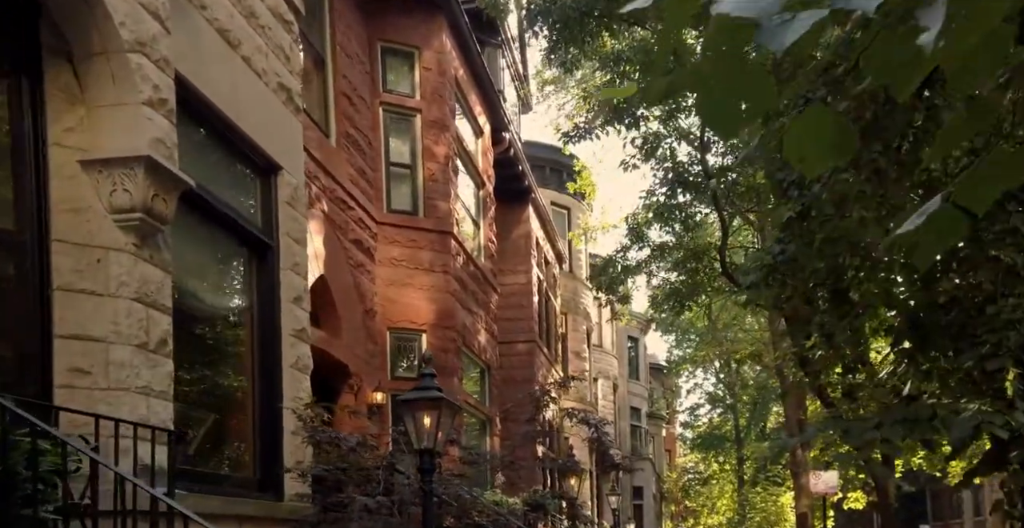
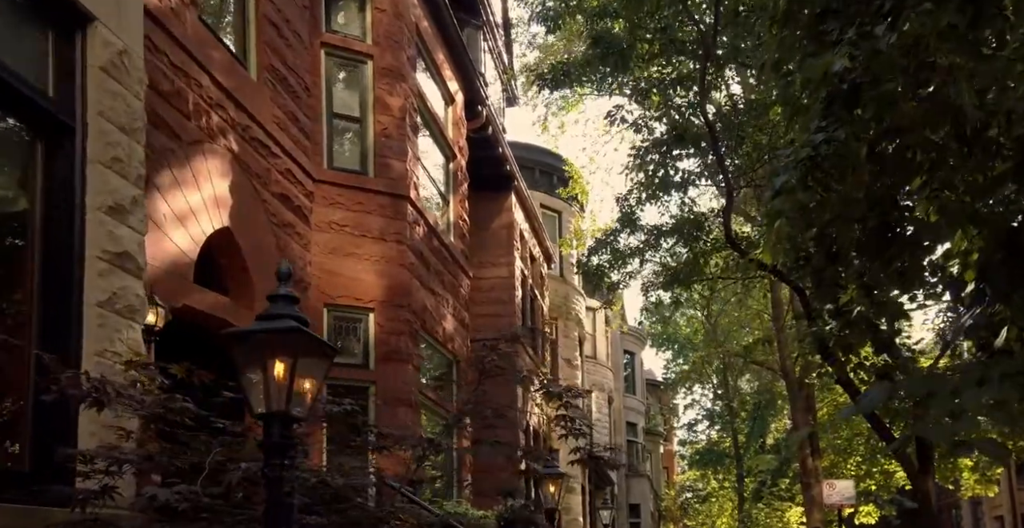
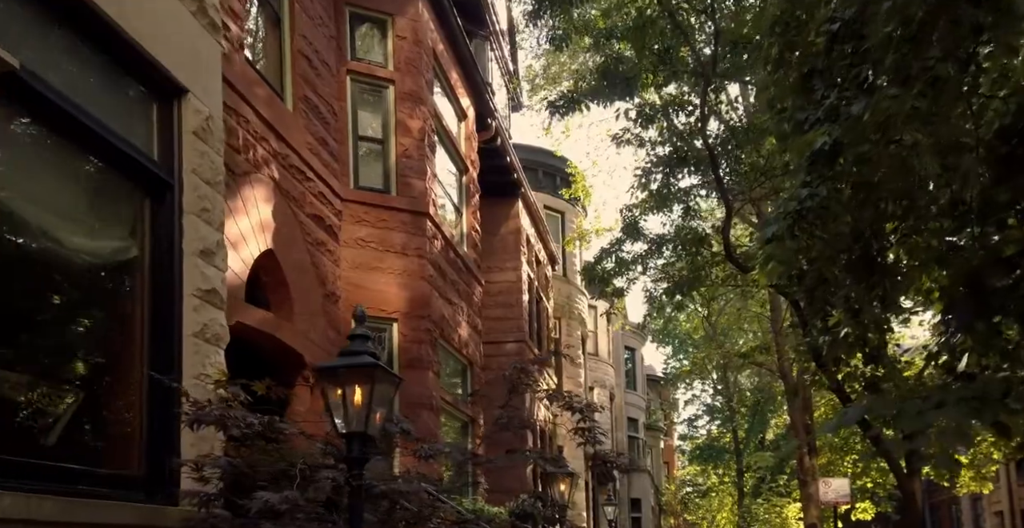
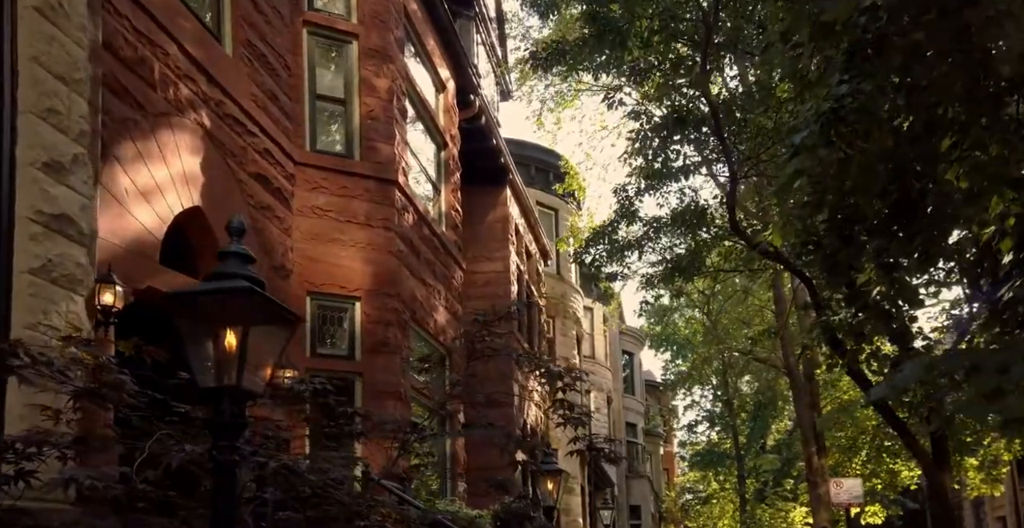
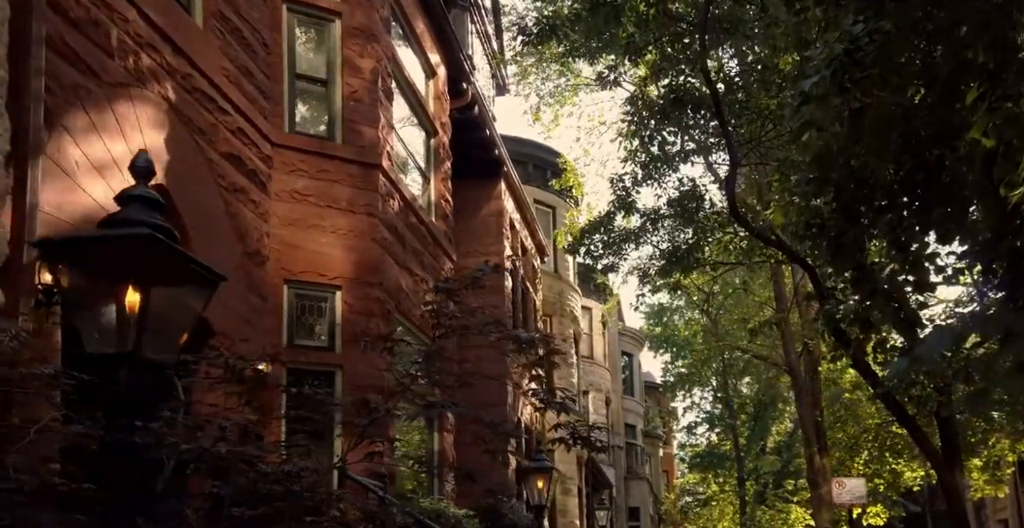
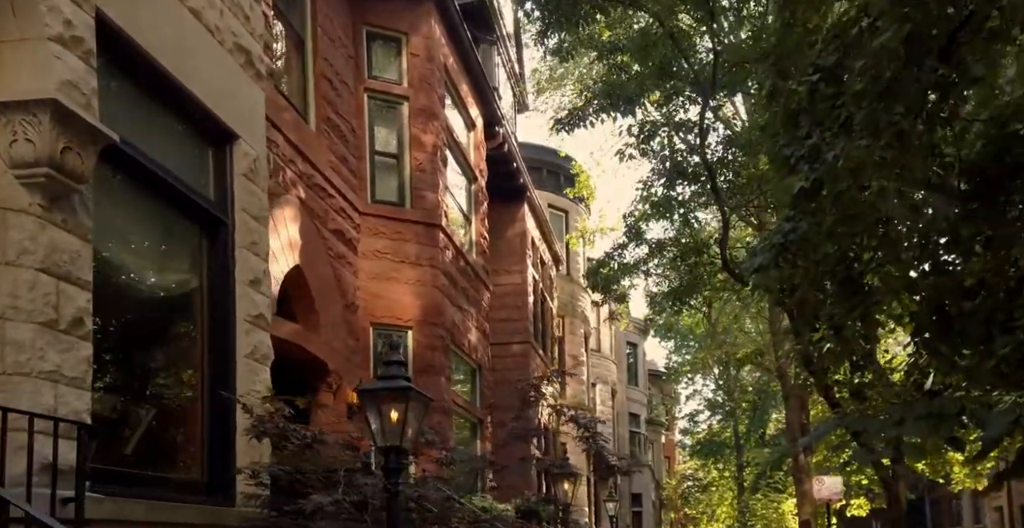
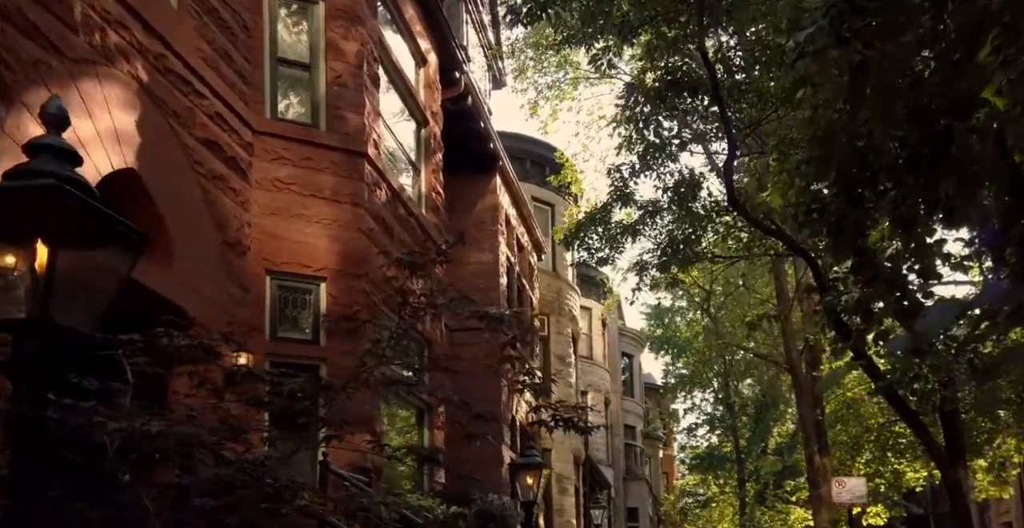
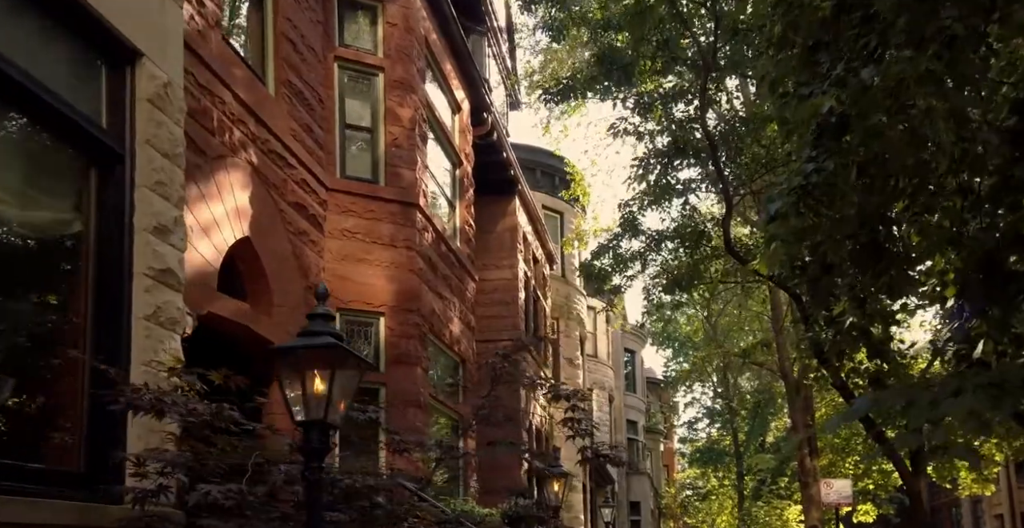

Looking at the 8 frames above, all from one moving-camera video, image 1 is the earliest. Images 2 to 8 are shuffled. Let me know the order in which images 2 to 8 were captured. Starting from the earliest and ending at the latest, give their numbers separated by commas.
6, 3, 8, 2, 4, 5, 7
